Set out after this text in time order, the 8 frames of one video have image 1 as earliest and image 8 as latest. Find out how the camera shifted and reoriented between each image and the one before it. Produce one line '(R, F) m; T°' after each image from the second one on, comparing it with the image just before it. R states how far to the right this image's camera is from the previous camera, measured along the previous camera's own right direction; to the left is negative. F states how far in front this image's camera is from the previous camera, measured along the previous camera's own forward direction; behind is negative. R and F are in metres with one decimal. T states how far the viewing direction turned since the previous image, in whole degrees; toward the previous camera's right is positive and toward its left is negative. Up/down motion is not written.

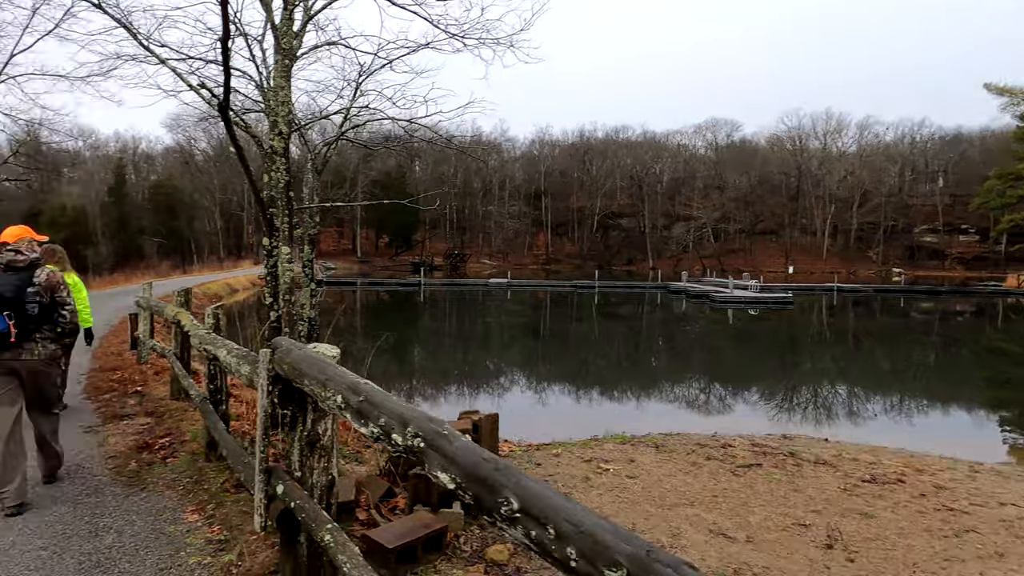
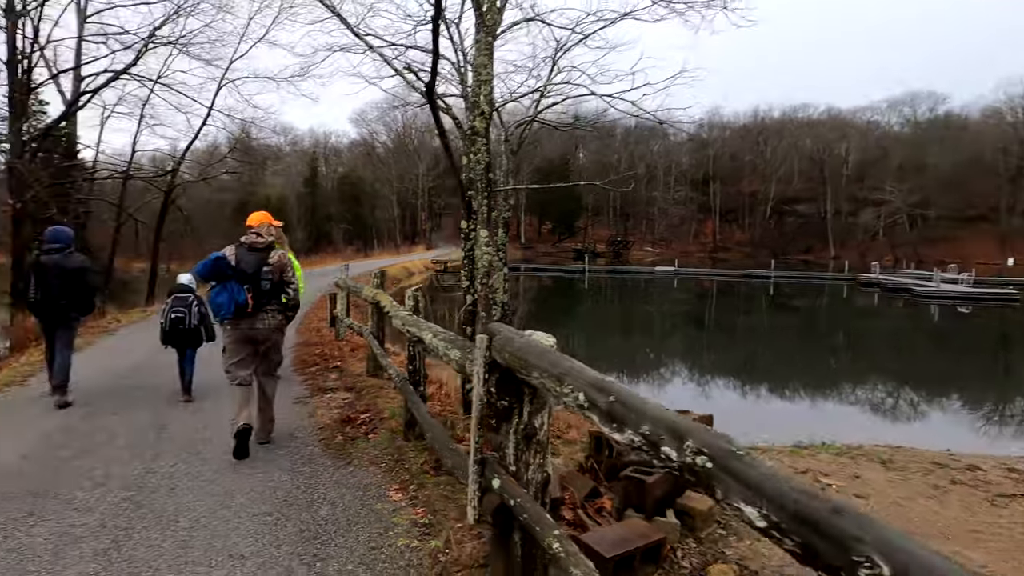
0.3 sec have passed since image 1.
(-0.2, +0.2) m; -14°
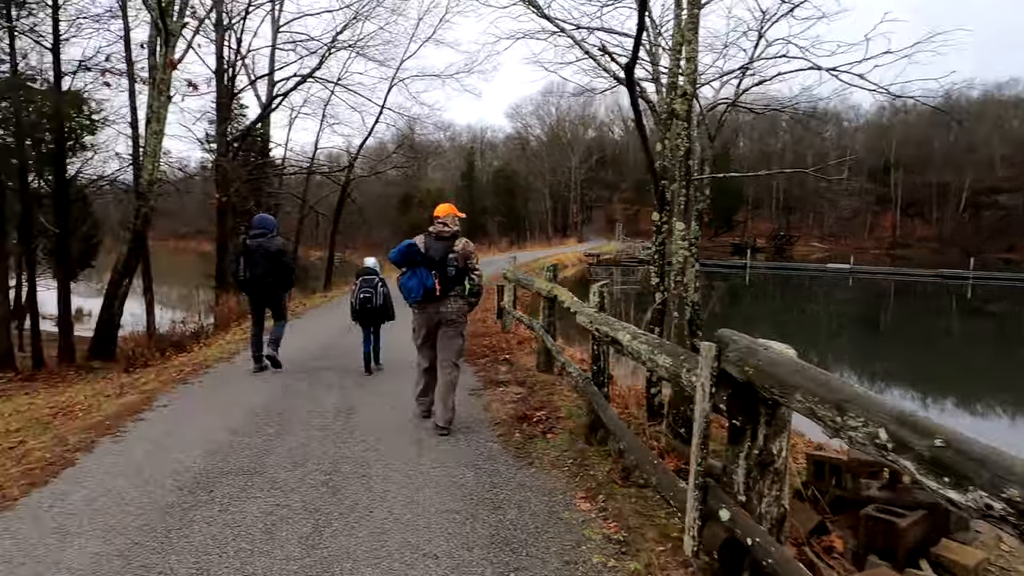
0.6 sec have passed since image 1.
(-0.2, +0.2) m; -13°
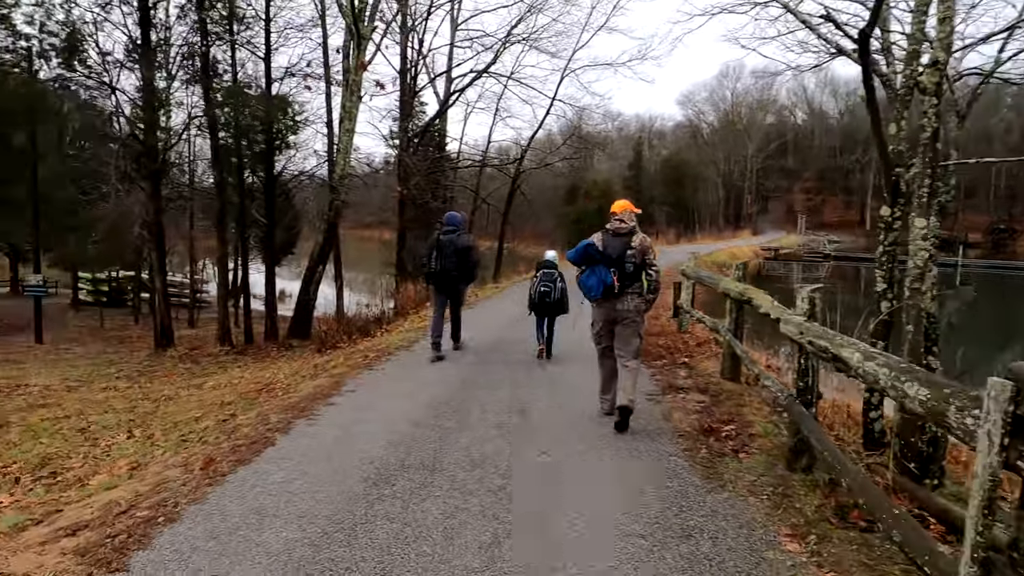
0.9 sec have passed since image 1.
(-0.1, +0.2) m; -14°
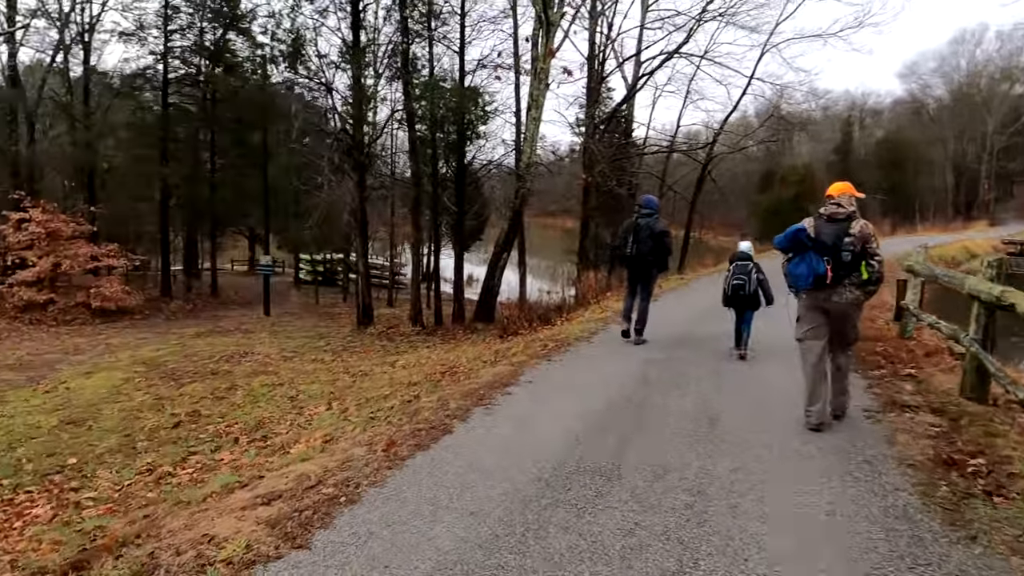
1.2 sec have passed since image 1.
(0.0, +0.2) m; -16°
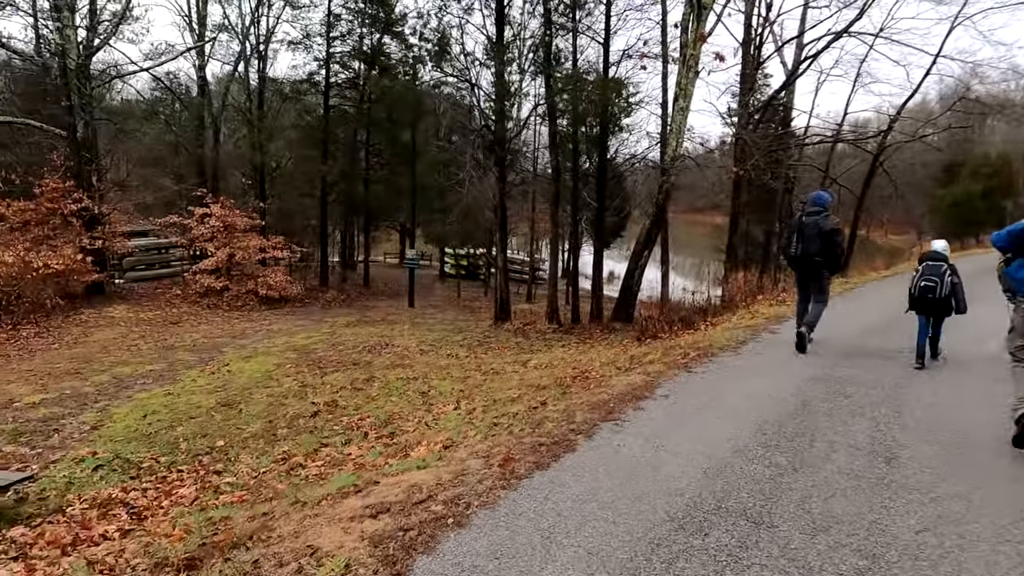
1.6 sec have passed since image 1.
(0.0, +0.3) m; -12°
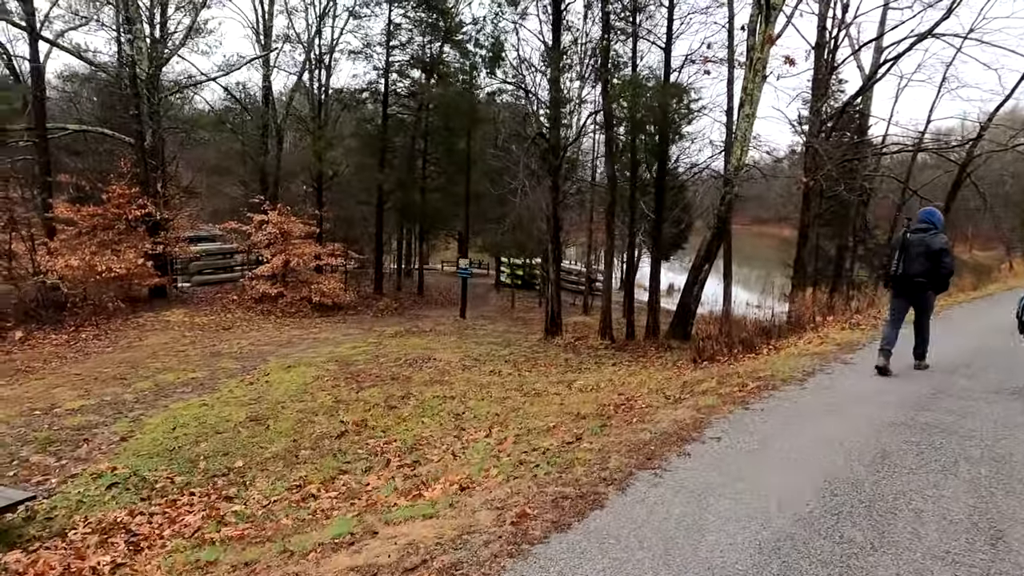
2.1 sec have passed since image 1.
(+0.2, +0.4) m; -5°
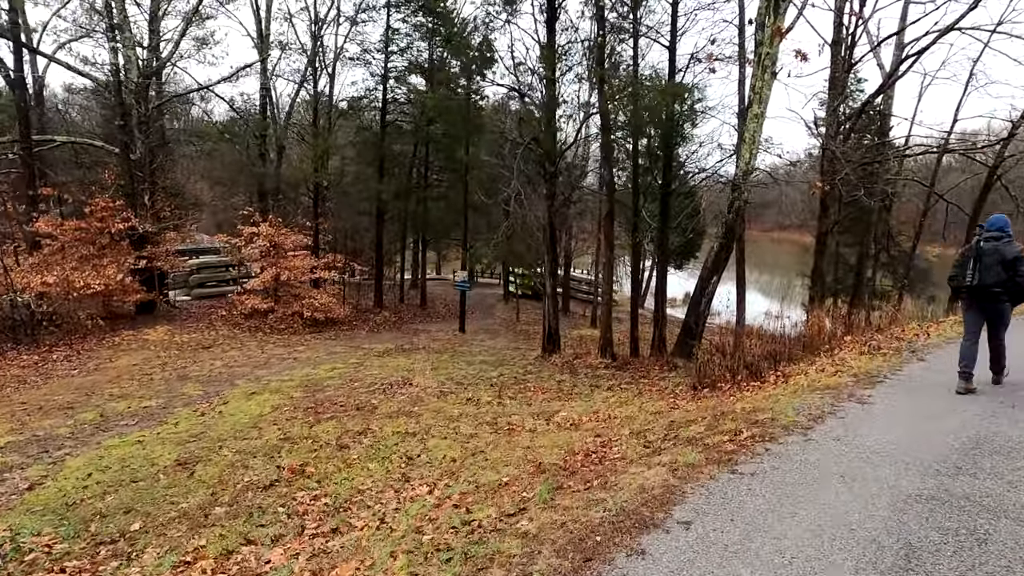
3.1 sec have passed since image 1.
(+0.5, +0.8) m; -2°
